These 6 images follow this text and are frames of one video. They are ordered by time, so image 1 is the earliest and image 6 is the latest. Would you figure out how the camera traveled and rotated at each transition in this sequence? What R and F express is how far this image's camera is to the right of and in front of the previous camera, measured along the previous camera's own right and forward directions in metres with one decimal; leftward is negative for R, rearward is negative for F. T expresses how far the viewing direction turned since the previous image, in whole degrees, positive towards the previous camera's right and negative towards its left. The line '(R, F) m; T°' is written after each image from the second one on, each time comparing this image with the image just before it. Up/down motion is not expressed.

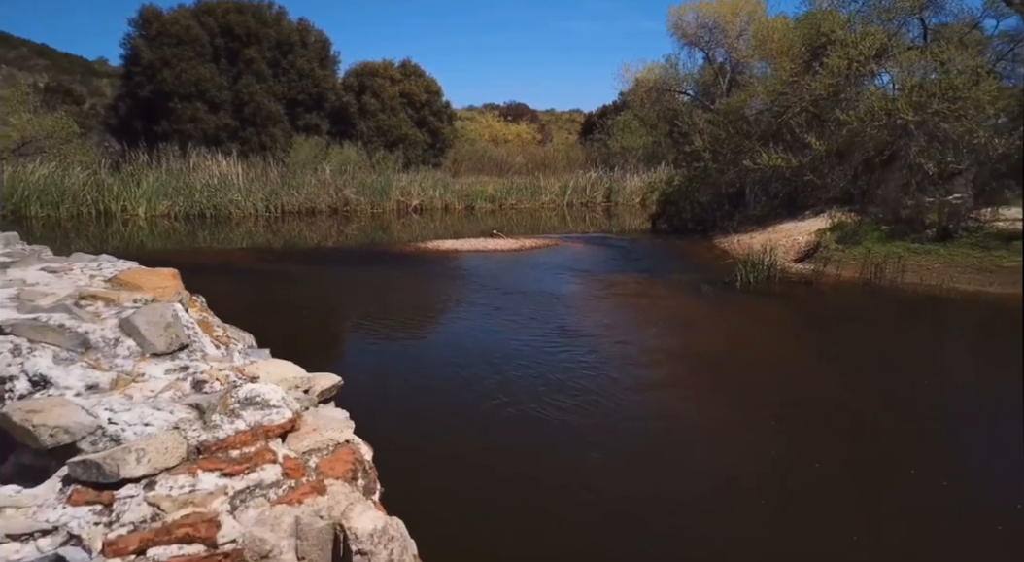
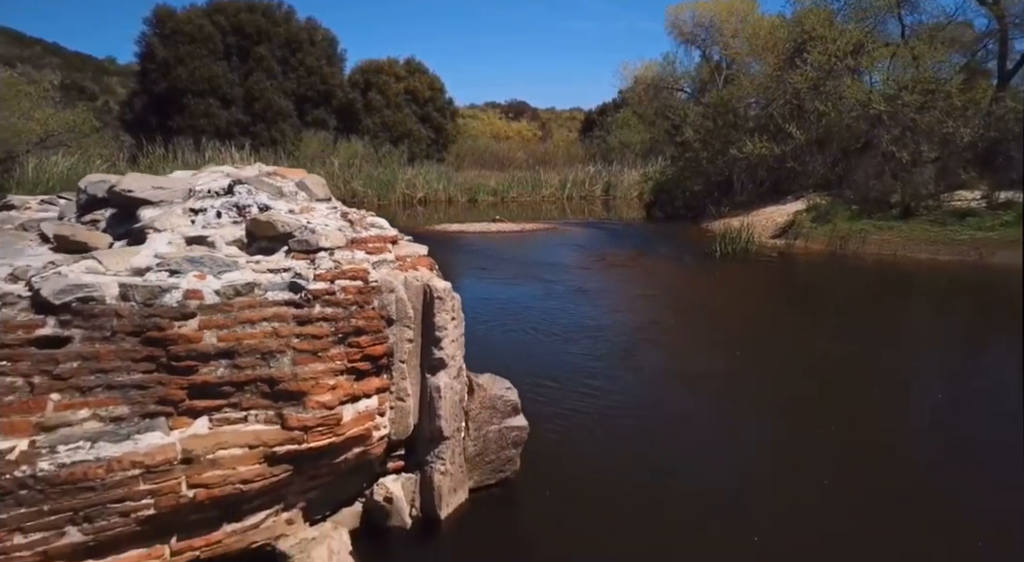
(0.0, -1.5) m; 0°
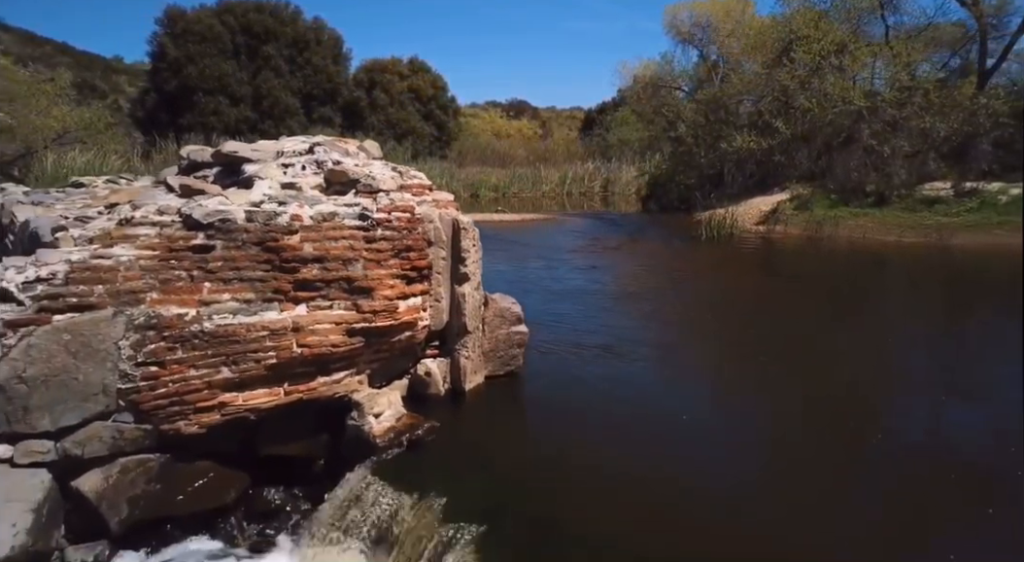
(0.0, -1.2) m; 0°
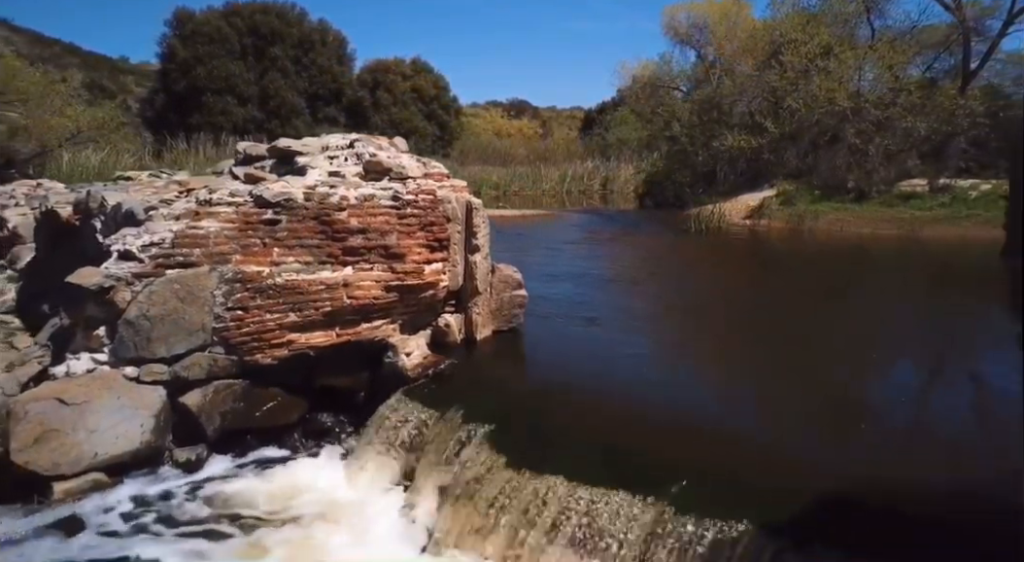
(0.0, -1.1) m; 0°
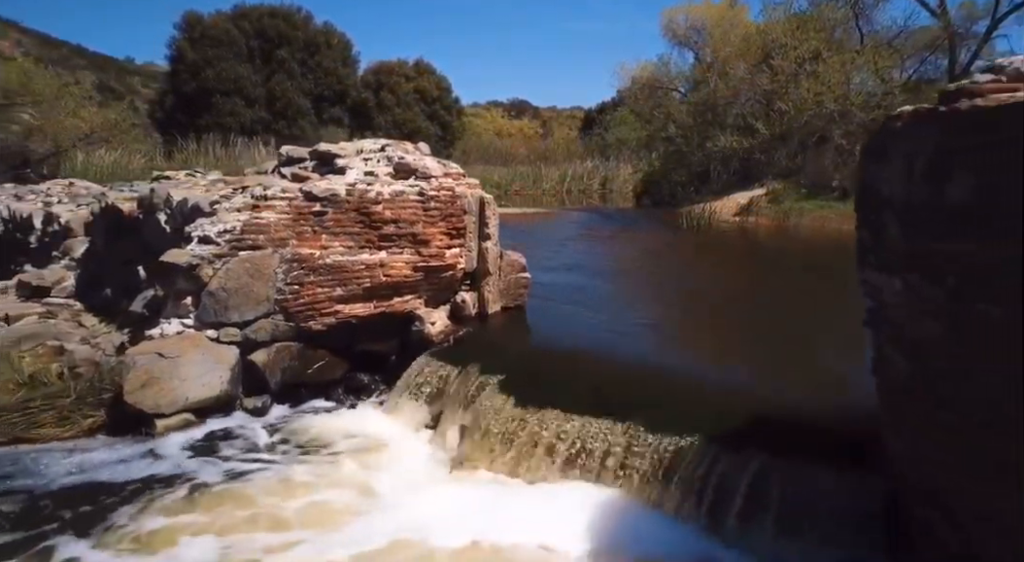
(-0.1, -1.0) m; 0°
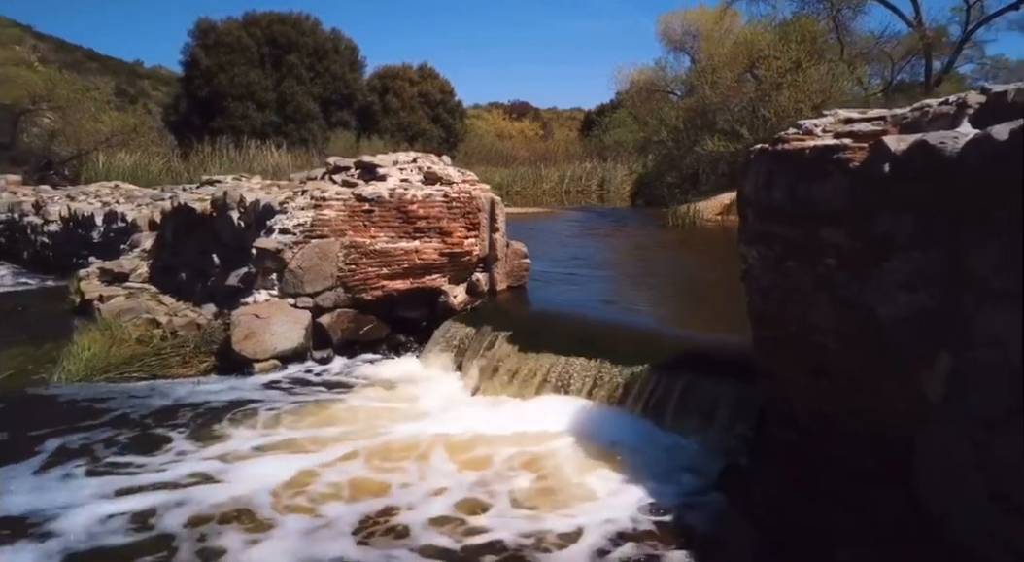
(0.0, -1.8) m; 0°
